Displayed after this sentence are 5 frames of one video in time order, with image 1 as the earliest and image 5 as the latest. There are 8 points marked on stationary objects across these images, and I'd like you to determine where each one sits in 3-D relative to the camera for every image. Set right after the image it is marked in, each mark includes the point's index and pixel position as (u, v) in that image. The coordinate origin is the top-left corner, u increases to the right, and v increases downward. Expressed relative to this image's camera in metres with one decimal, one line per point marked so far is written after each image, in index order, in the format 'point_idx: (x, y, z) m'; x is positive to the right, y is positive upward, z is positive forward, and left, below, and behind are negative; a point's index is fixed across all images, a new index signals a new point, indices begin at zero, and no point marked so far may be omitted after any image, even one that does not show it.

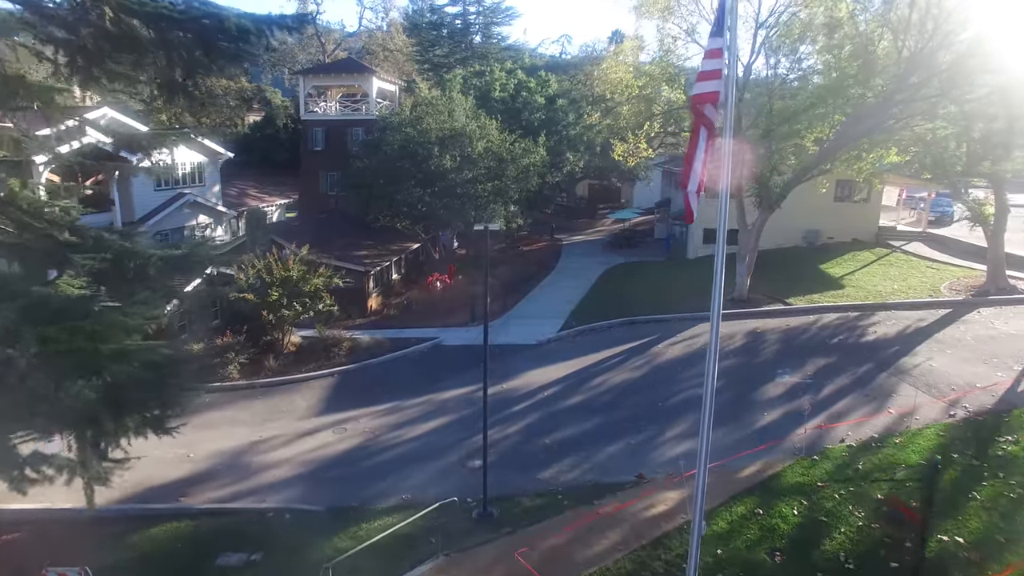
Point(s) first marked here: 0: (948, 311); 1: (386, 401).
0: (+12.2, -0.6, +18.7) m
1: (-3.0, -2.7, +15.8) m
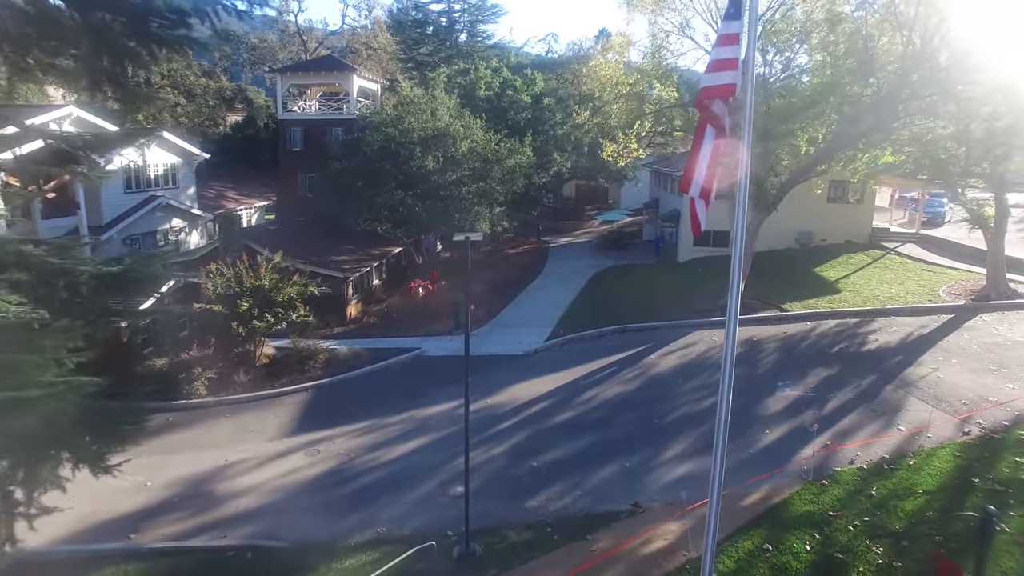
0: (+11.8, -0.8, +18.0) m
1: (-3.3, -2.9, +14.8) m
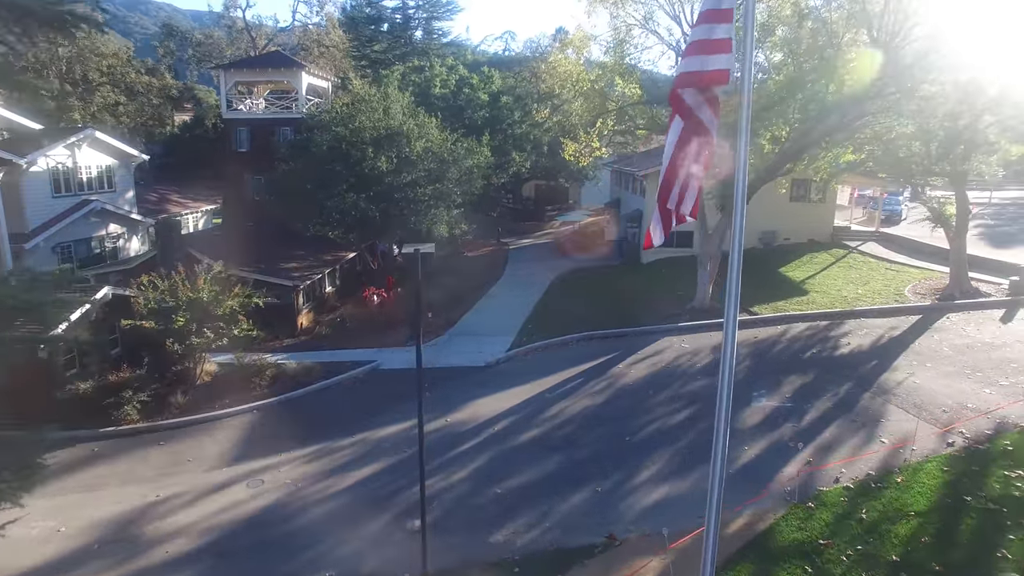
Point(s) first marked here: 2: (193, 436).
0: (+10.8, -0.8, +17.8) m
1: (-4.1, -3.2, +13.7) m
2: (-6.7, -3.1, +14.1) m
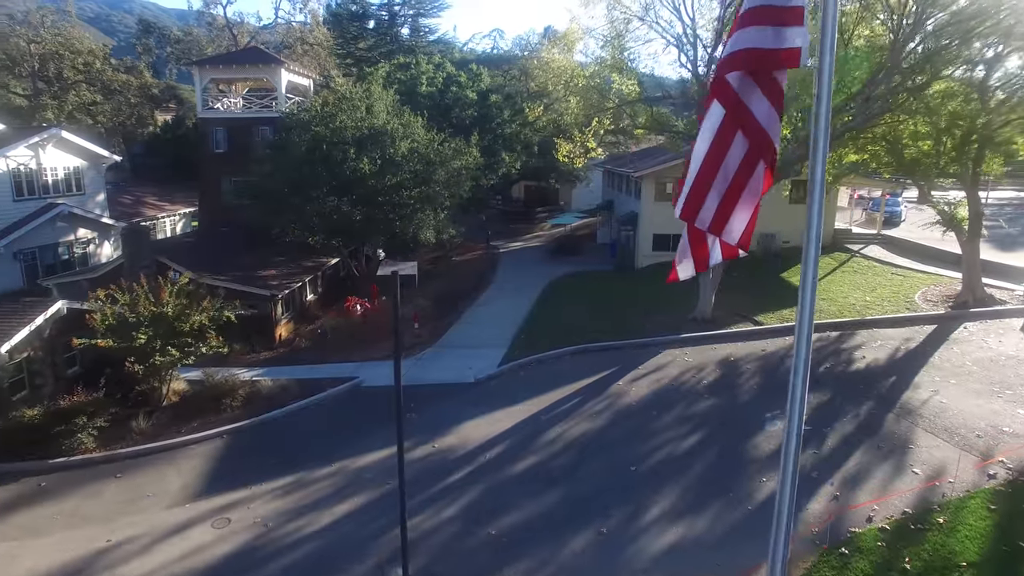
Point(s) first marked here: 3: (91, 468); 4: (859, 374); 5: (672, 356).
0: (+10.6, -1.0, +16.8) m
1: (-4.2, -3.4, +12.4) m
2: (-6.9, -3.4, +12.8) m
3: (-8.1, -3.5, +12.8) m
4: (+7.3, -1.8, +14.0) m
5: (+4.0, -1.7, +16.6) m
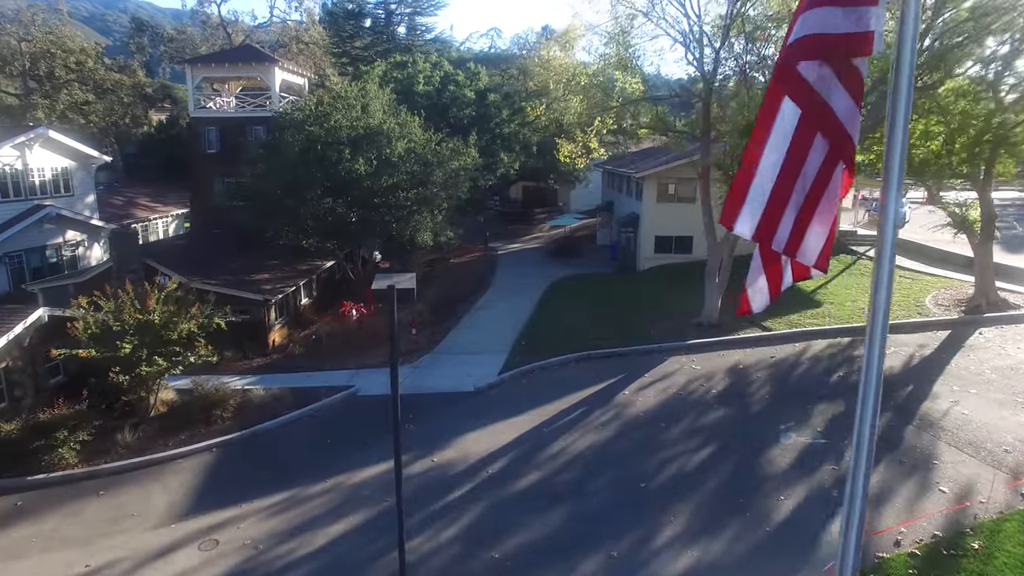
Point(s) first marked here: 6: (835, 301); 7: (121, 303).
0: (+10.6, -1.1, +16.3) m
1: (-4.1, -3.6, +11.9) m
2: (-6.8, -3.5, +12.2) m
3: (-8.0, -3.6, +12.2) m
4: (+7.3, -1.9, +13.5) m
5: (+4.0, -1.8, +16.0) m
6: (+9.5, -0.4, +19.6) m
7: (-8.1, -0.3, +13.8) m
